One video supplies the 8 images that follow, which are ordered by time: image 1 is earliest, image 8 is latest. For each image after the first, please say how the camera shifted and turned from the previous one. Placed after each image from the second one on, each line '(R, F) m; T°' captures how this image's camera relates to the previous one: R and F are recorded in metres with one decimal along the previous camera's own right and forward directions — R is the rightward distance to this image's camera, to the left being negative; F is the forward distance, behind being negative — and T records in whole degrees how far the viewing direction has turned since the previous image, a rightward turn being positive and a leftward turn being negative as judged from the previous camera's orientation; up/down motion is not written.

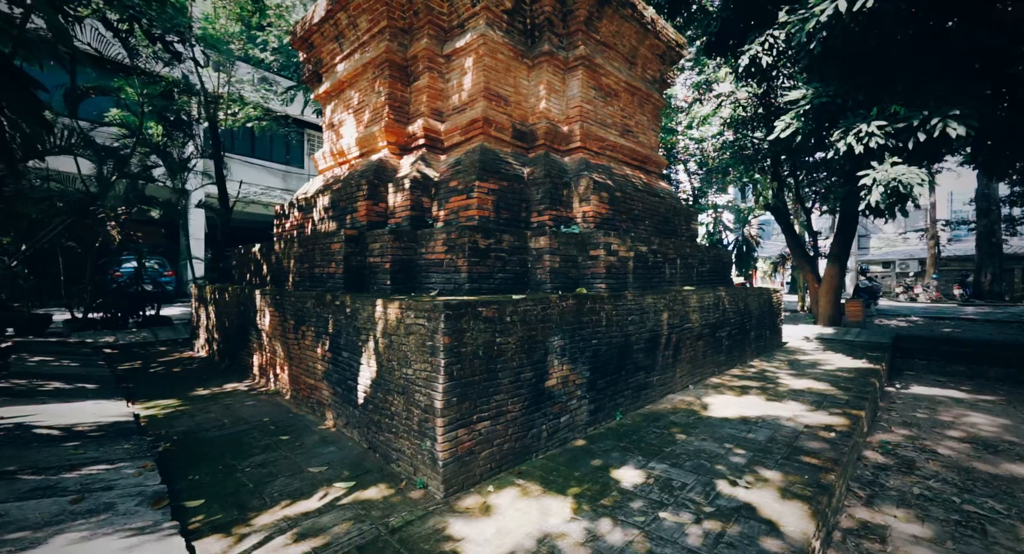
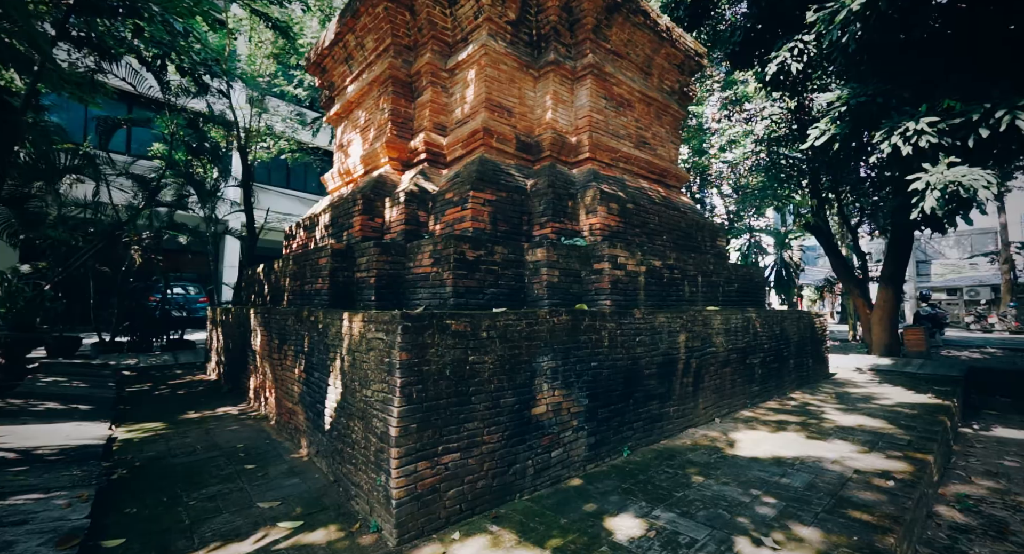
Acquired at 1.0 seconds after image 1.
(+0.5, +0.6) m; -5°
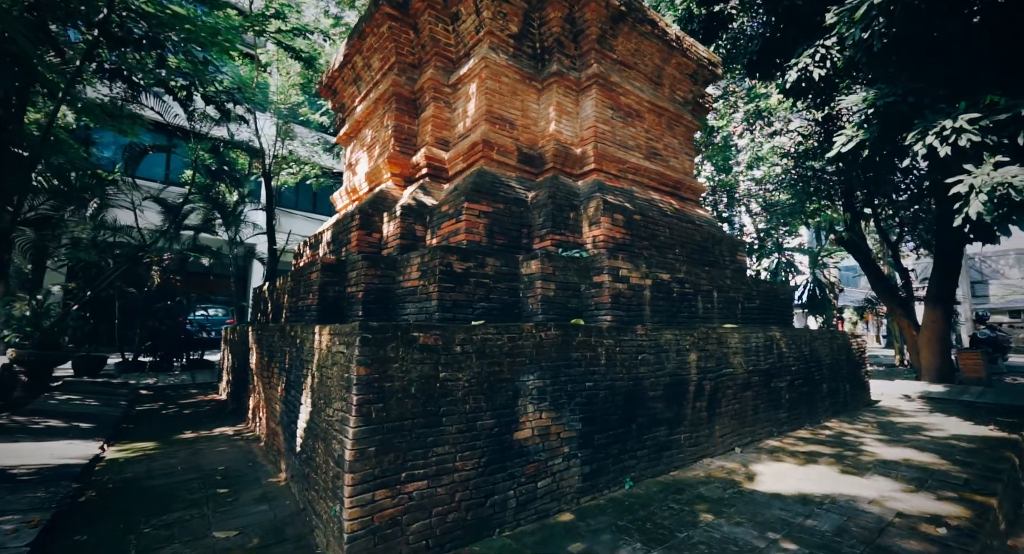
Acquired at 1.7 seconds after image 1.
(+0.4, +0.3) m; -4°
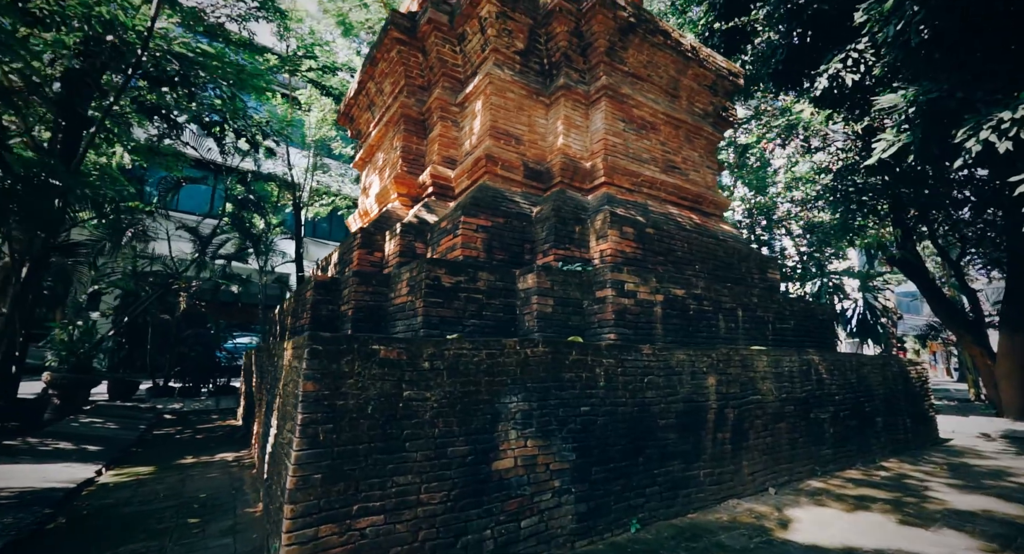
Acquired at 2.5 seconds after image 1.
(+0.4, +0.4) m; -5°
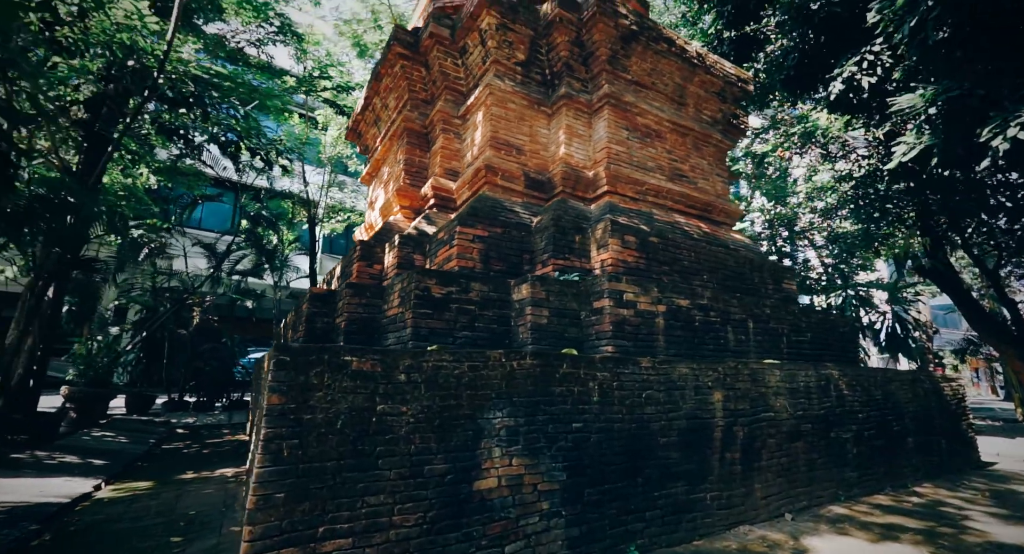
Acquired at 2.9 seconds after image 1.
(+0.2, +0.2) m; -3°
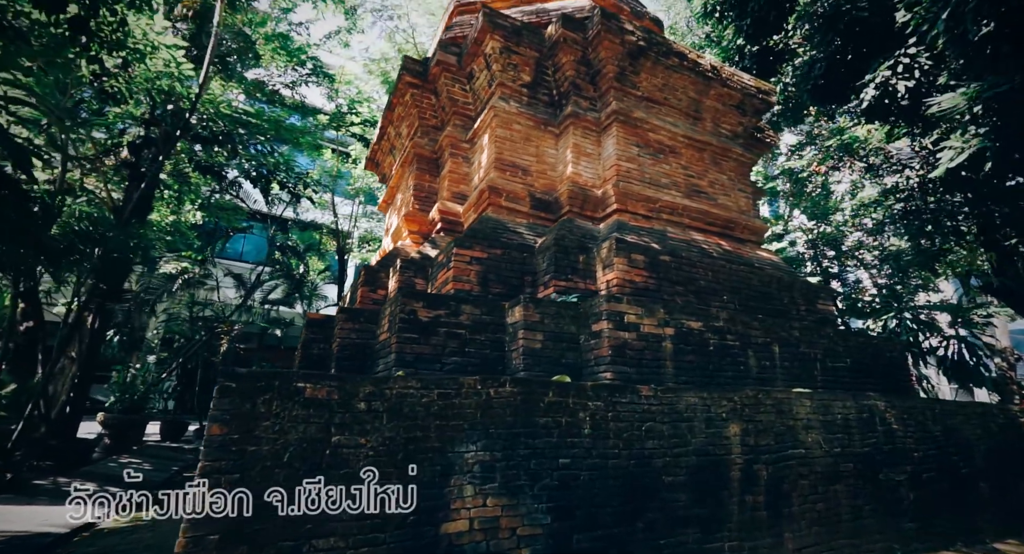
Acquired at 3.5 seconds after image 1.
(+0.4, +0.3) m; -5°
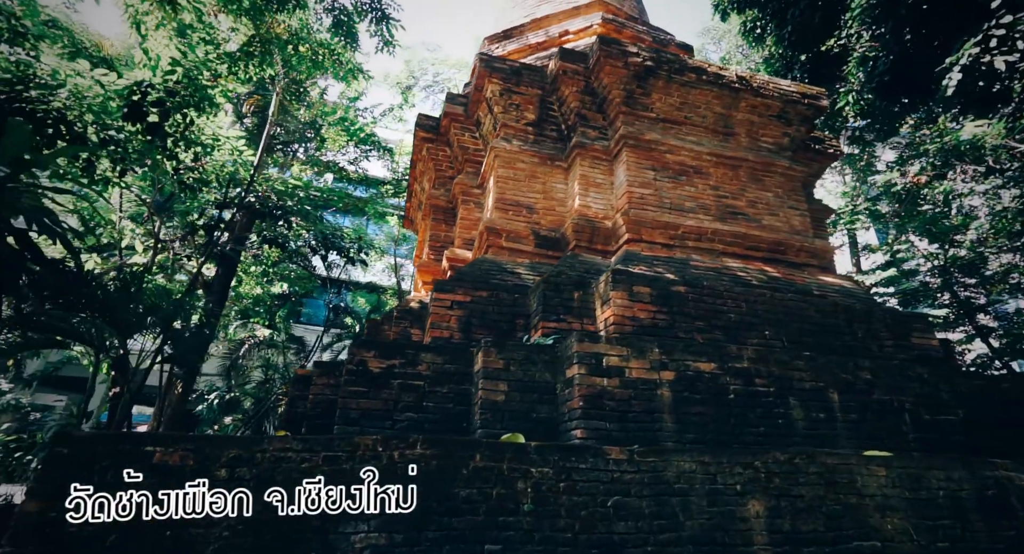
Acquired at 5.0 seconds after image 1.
(+0.9, +0.7) m; -11°
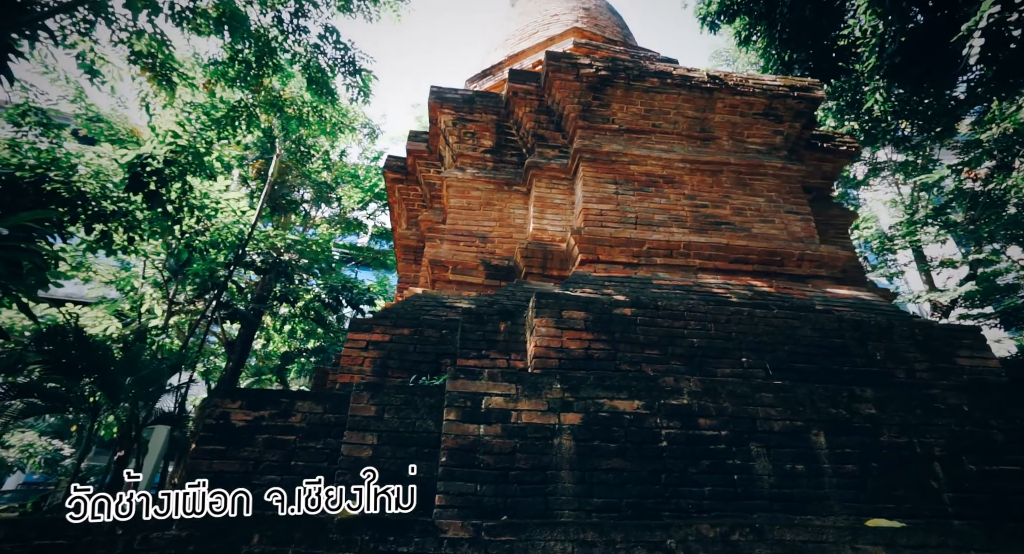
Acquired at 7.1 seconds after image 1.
(+1.0, +0.7) m; -7°
